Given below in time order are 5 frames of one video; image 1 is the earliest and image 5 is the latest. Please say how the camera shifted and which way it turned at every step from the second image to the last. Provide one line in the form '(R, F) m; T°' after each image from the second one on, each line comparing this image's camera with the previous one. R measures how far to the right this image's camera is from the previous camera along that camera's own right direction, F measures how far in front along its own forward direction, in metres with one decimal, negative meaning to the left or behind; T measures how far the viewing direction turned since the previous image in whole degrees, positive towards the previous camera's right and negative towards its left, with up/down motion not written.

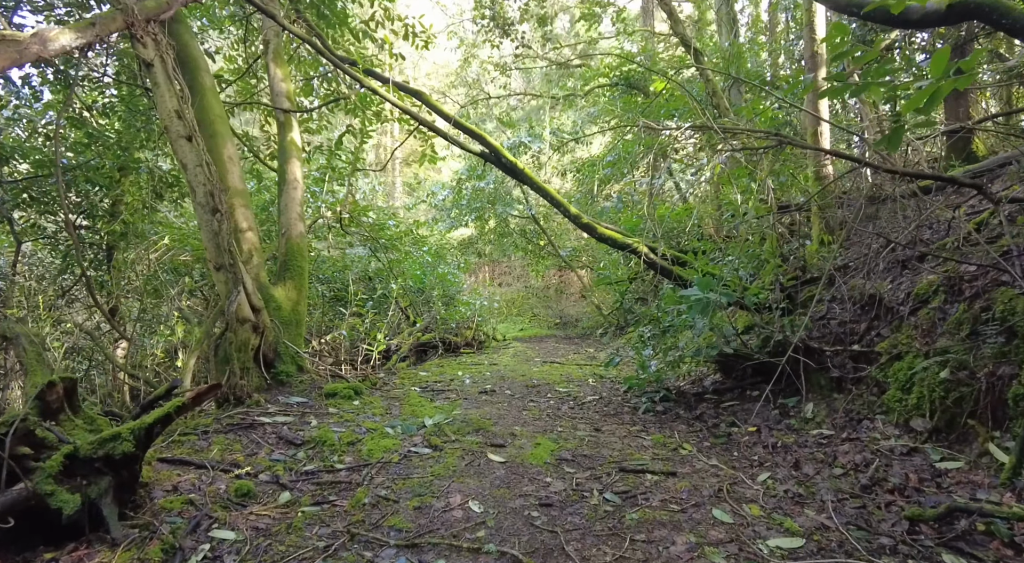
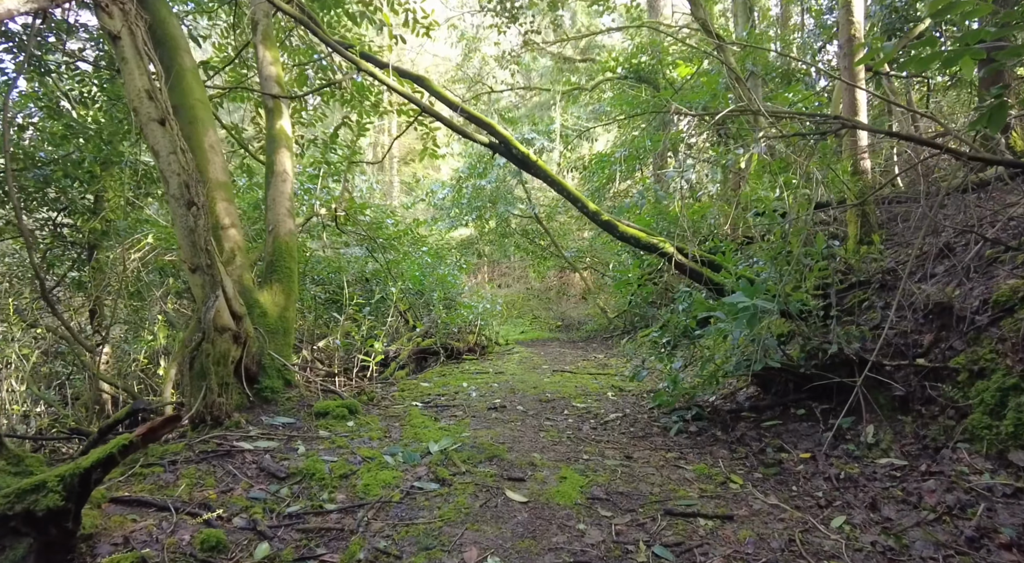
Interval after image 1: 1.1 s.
(-0.1, +0.5) m; 0°
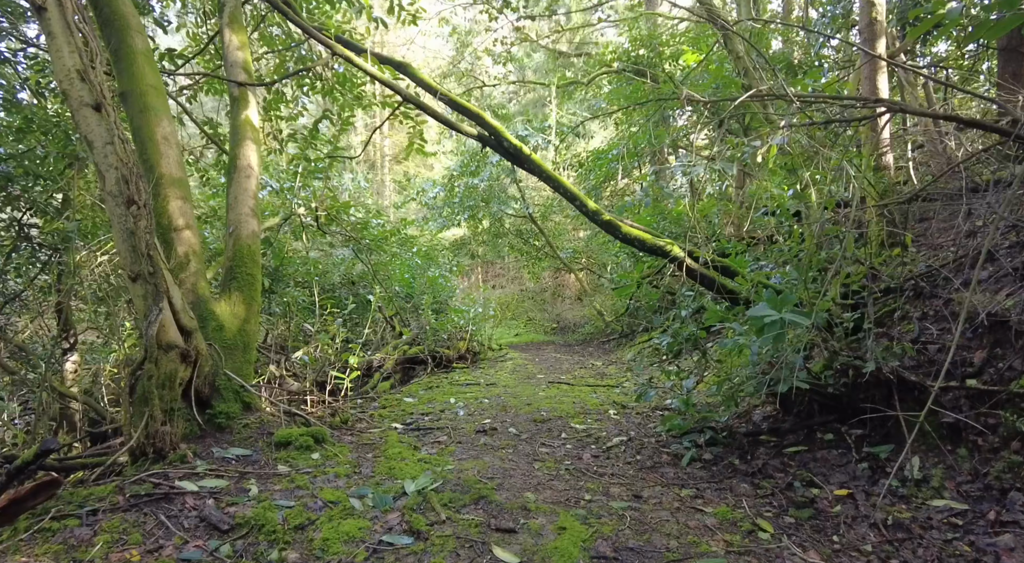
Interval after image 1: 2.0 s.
(0.0, +0.4) m; 0°
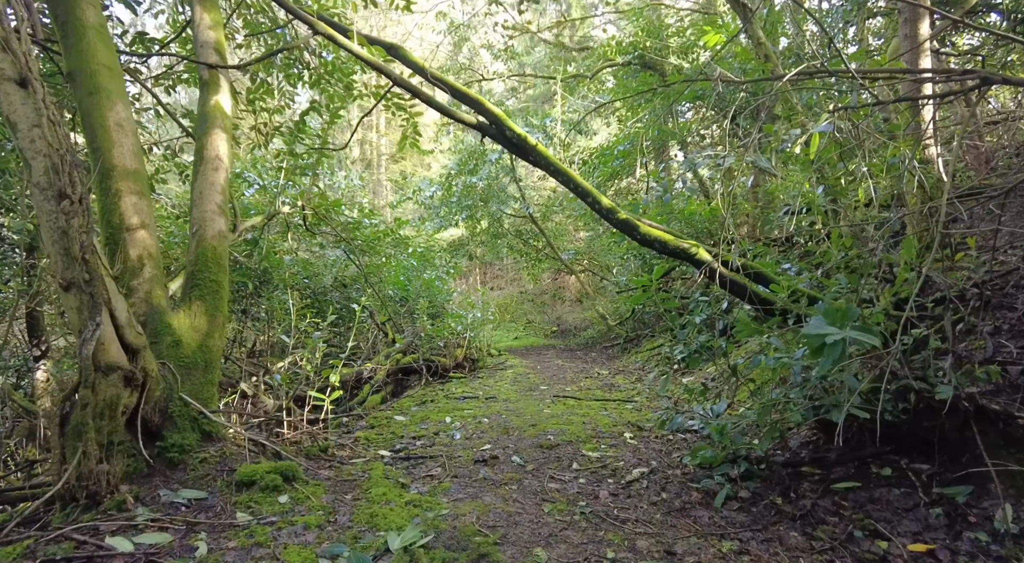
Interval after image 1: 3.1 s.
(0.0, +0.5) m; 0°
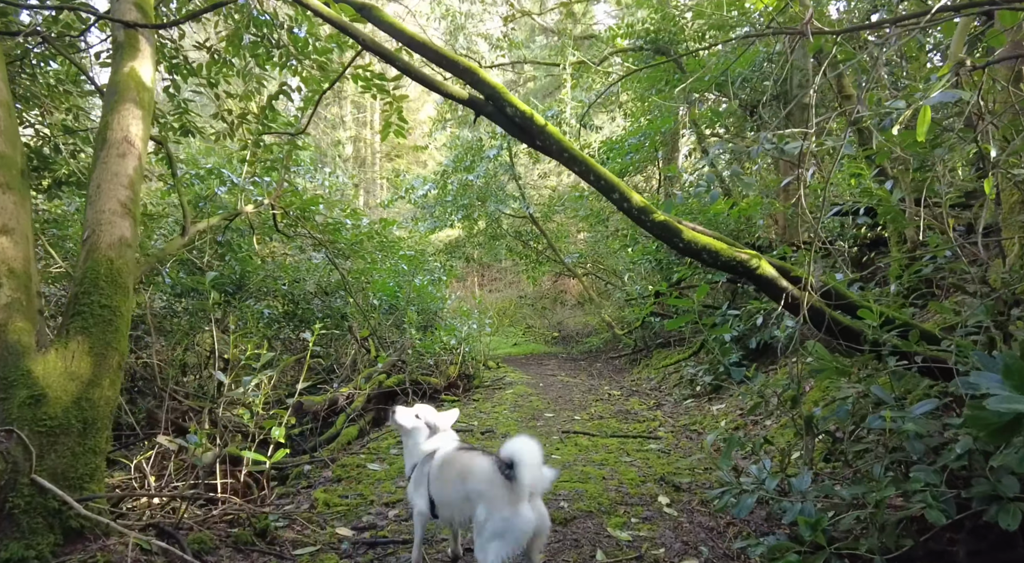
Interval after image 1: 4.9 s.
(0.0, +0.9) m; 0°
